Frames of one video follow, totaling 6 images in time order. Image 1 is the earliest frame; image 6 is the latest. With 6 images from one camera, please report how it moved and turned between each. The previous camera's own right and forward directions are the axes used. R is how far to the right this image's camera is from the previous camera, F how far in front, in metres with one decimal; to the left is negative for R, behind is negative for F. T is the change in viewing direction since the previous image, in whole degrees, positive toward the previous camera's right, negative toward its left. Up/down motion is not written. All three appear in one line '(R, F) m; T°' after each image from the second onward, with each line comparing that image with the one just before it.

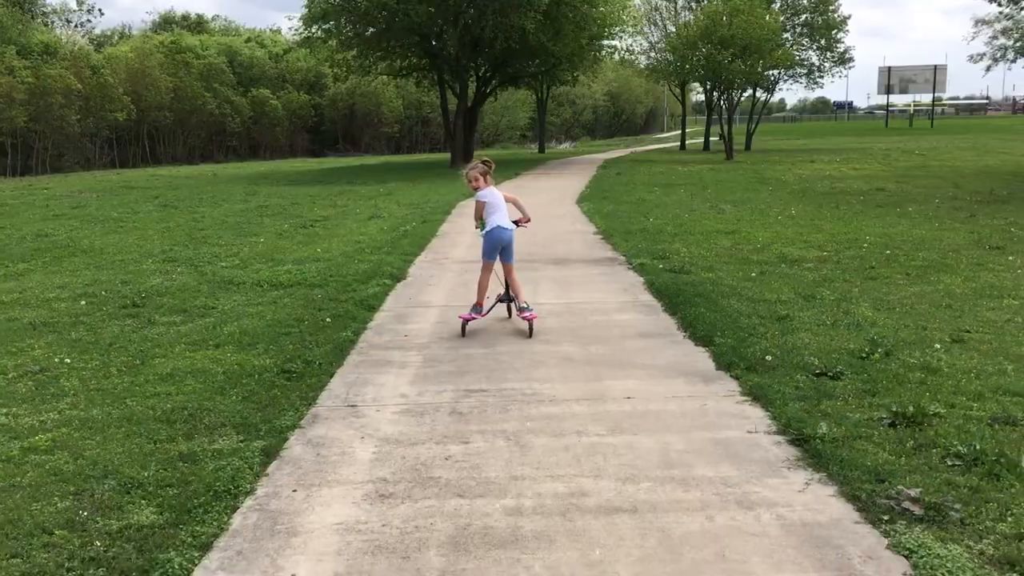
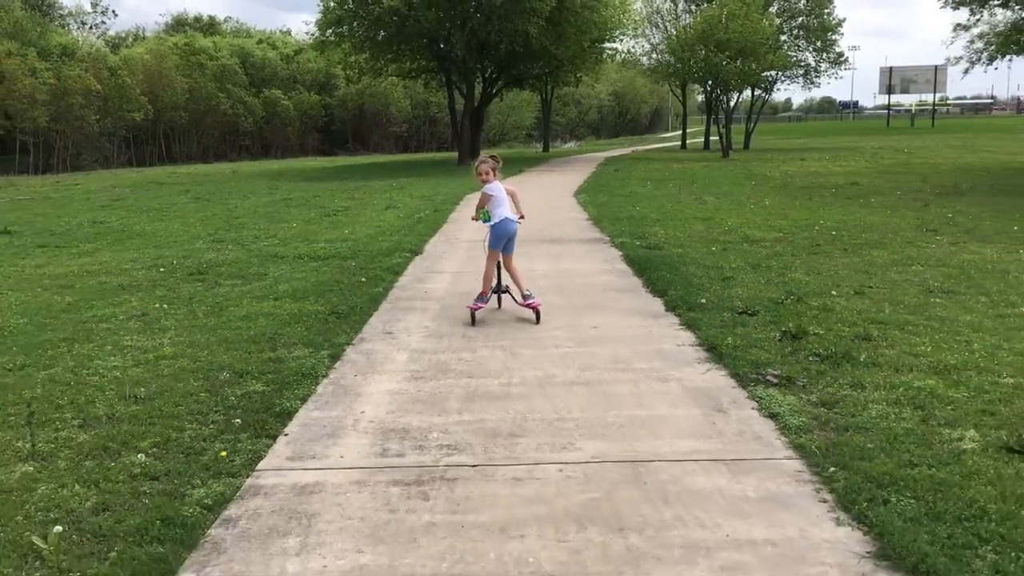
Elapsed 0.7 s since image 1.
(+0.1, -1.8) m; 0°
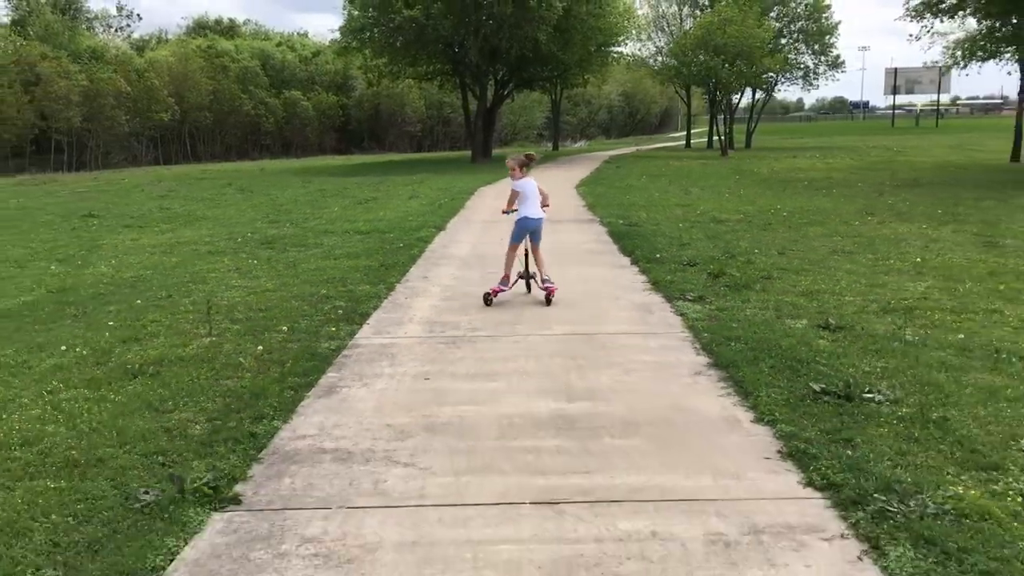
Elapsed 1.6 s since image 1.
(+0.1, -2.6) m; -1°
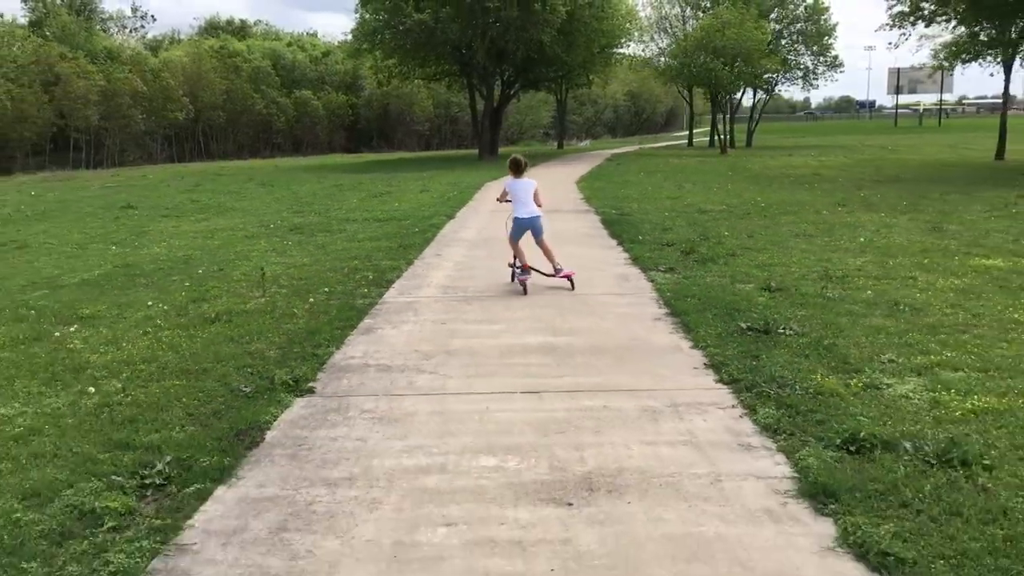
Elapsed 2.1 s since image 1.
(+0.1, -1.5) m; 0°
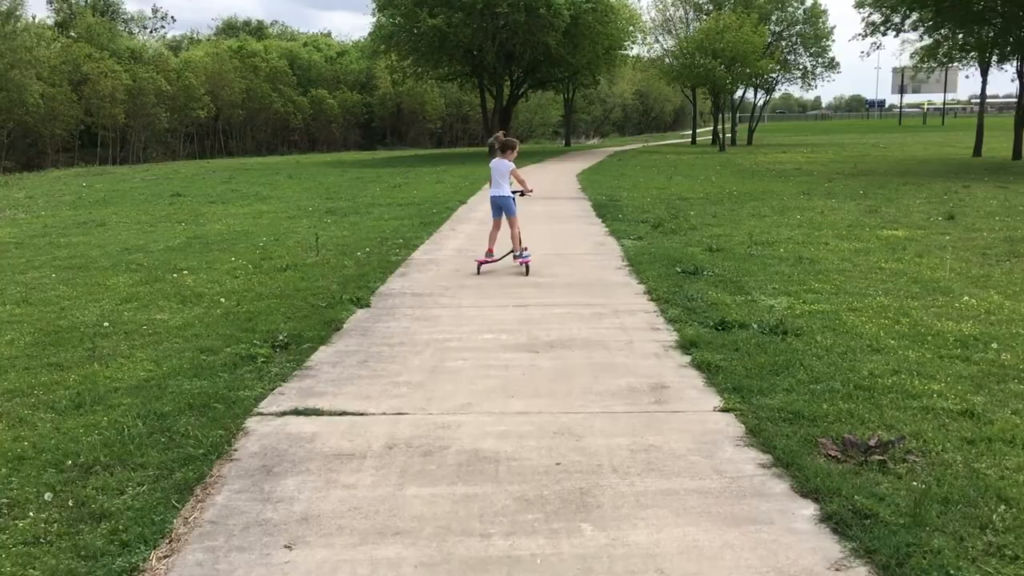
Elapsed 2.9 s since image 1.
(+0.2, -2.4) m; -1°
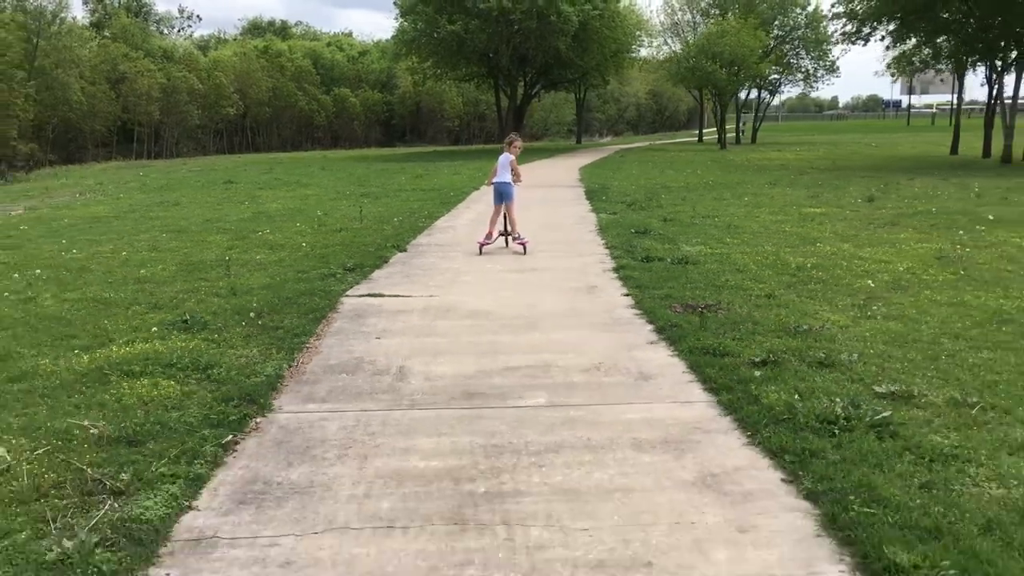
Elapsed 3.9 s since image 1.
(+0.3, -3.1) m; -1°
